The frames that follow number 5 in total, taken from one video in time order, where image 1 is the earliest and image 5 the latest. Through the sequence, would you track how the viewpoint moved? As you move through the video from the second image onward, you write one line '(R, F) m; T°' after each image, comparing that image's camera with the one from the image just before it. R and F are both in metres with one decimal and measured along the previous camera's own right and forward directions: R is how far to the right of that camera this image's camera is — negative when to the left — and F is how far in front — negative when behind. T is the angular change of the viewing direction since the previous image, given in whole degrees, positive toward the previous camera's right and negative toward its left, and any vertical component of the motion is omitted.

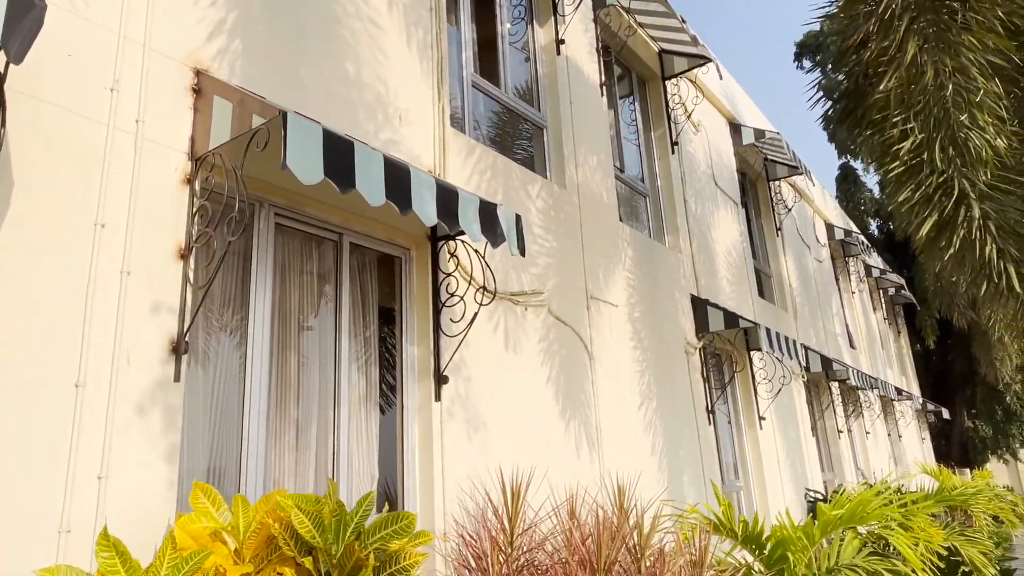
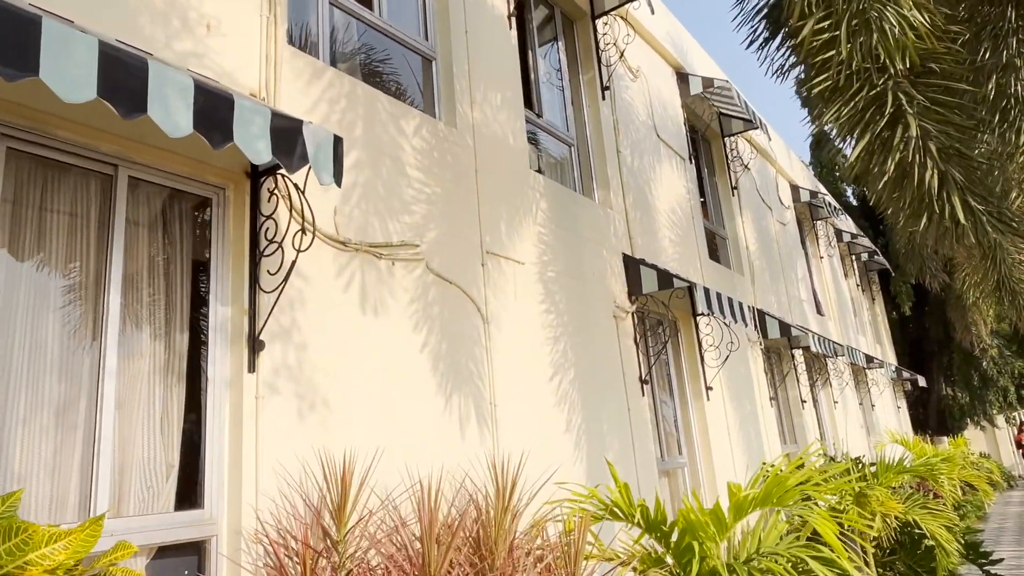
(+0.7, +0.8) m; +1°
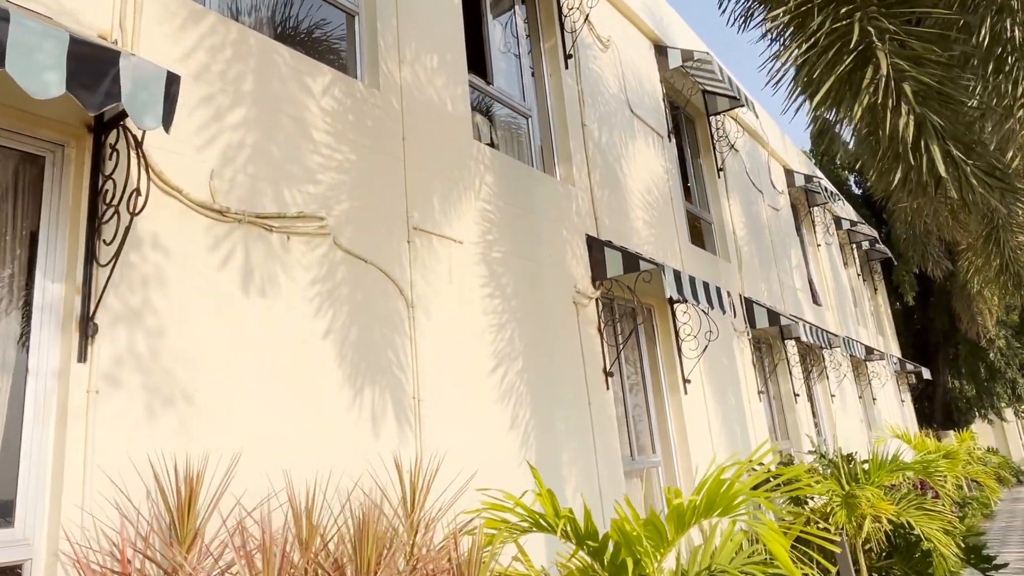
(+0.5, +0.6) m; -1°
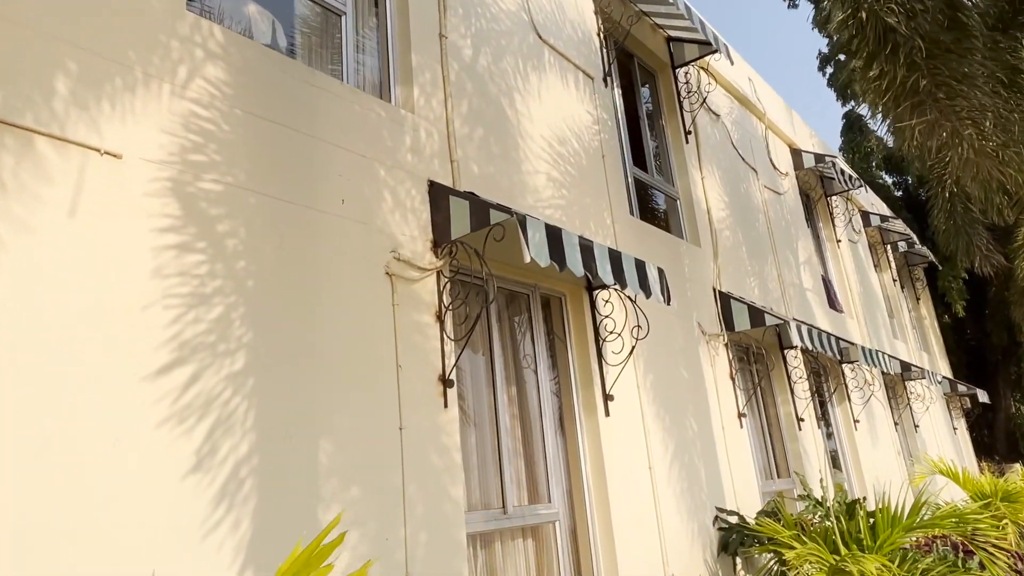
(+1.5, +2.1) m; -4°
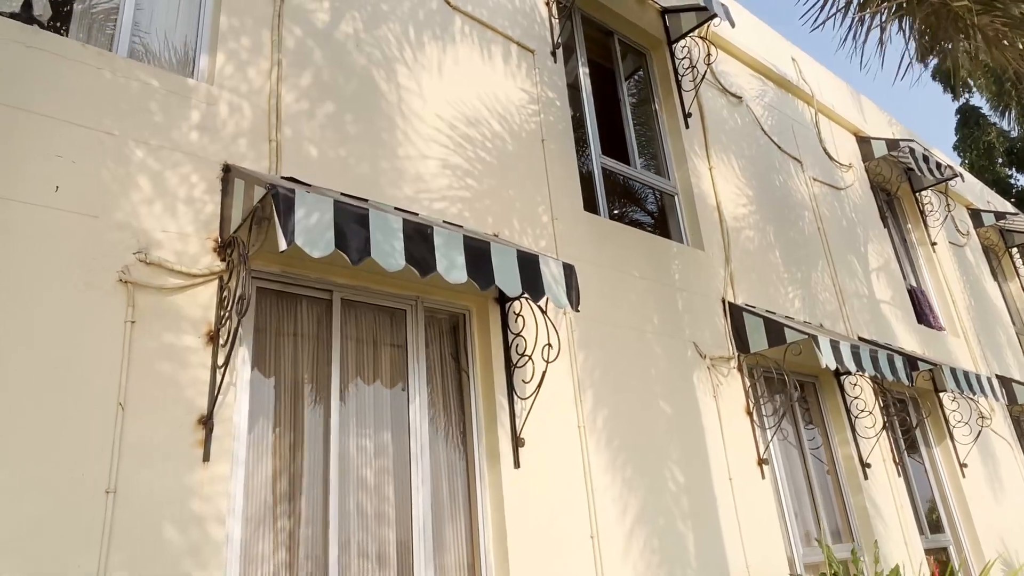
(+1.4, +1.3) m; -10°
